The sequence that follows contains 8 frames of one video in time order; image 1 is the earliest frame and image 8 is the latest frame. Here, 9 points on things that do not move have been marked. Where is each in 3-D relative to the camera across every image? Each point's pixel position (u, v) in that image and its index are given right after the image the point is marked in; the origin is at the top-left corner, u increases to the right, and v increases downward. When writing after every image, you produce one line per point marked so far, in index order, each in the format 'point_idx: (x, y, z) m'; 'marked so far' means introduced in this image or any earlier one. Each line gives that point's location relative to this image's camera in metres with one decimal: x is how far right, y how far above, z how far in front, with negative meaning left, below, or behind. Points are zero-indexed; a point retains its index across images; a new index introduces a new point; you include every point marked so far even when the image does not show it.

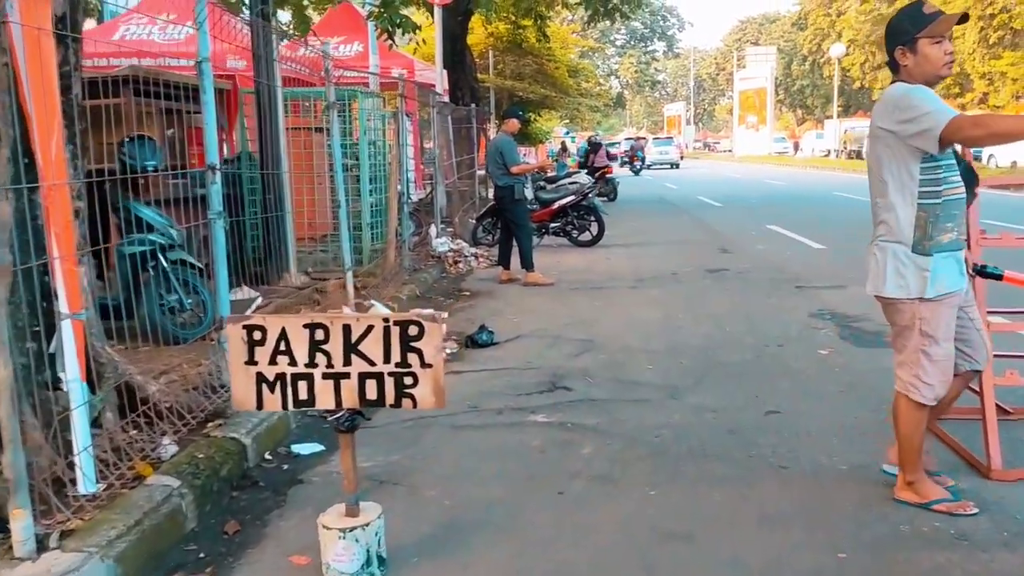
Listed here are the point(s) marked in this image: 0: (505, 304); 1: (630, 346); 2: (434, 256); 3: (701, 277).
0: (-0.1, -0.1, +8.3) m
1: (+0.8, -0.4, +6.3) m
2: (-0.9, +0.4, +10.6) m
3: (+1.8, +0.1, +9.4) m
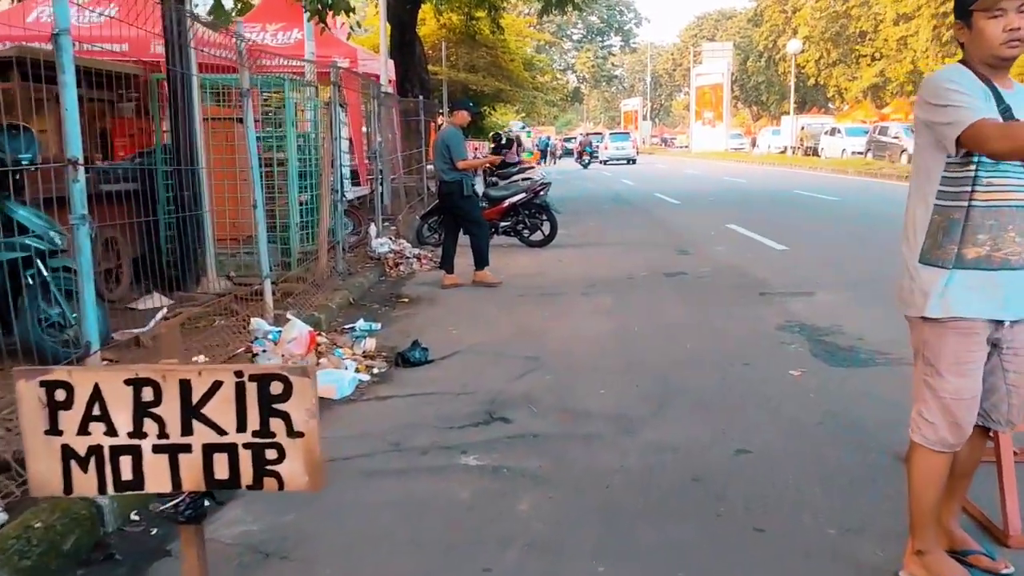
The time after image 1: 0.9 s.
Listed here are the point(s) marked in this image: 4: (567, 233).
0: (-0.5, -0.2, +7.6) m
1: (+0.4, -0.5, +5.6) m
2: (-1.4, +0.3, +9.9) m
3: (+1.3, +0.1, +8.8) m
4: (+0.7, +0.7, +13.2) m
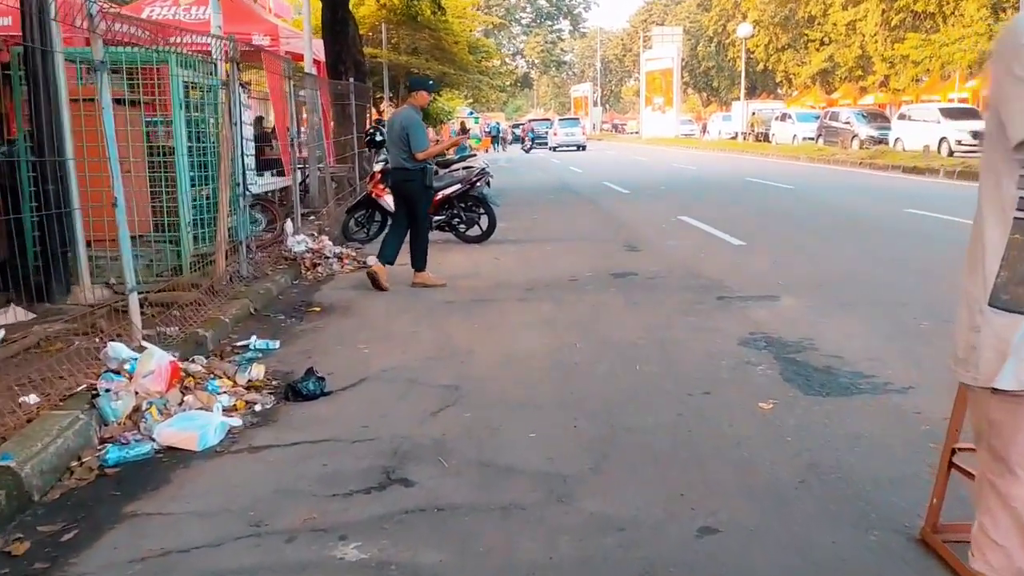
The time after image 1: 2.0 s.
0: (-1.0, -0.2, +6.6) m
1: (0.0, -0.5, +4.6) m
2: (-2.1, +0.3, +8.8) m
3: (+0.8, 0.0, +7.8) m
4: (-0.1, +0.8, +12.3) m
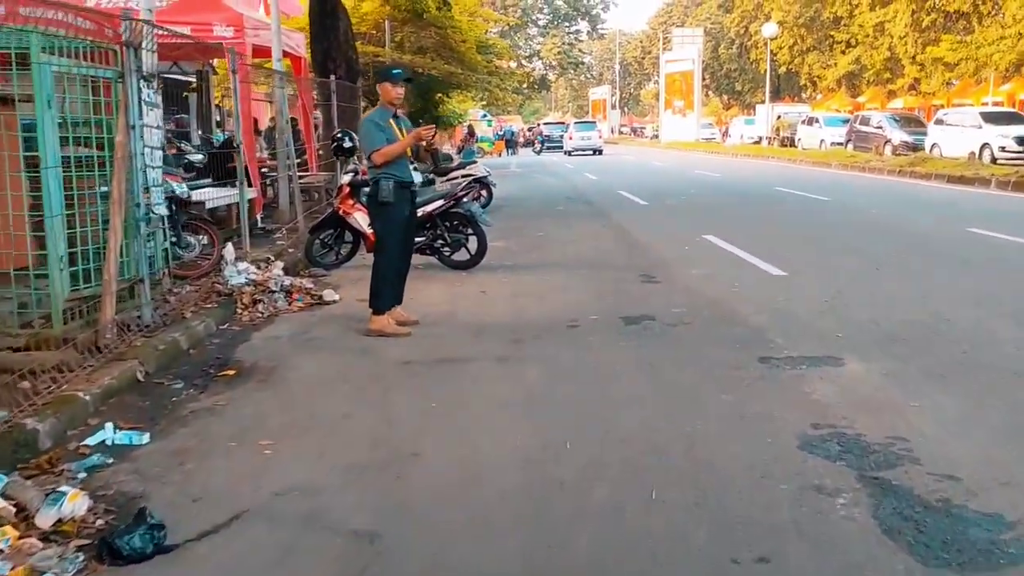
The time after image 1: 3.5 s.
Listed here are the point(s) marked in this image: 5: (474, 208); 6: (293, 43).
0: (-1.2, -0.6, +4.9) m
1: (-0.2, -0.8, +2.9) m
2: (-2.2, 0.0, +7.2) m
3: (+0.6, -0.3, +6.1) m
4: (-0.1, +0.4, +10.6) m
5: (-0.3, +0.7, +8.8) m
6: (-3.1, +3.4, +13.4) m
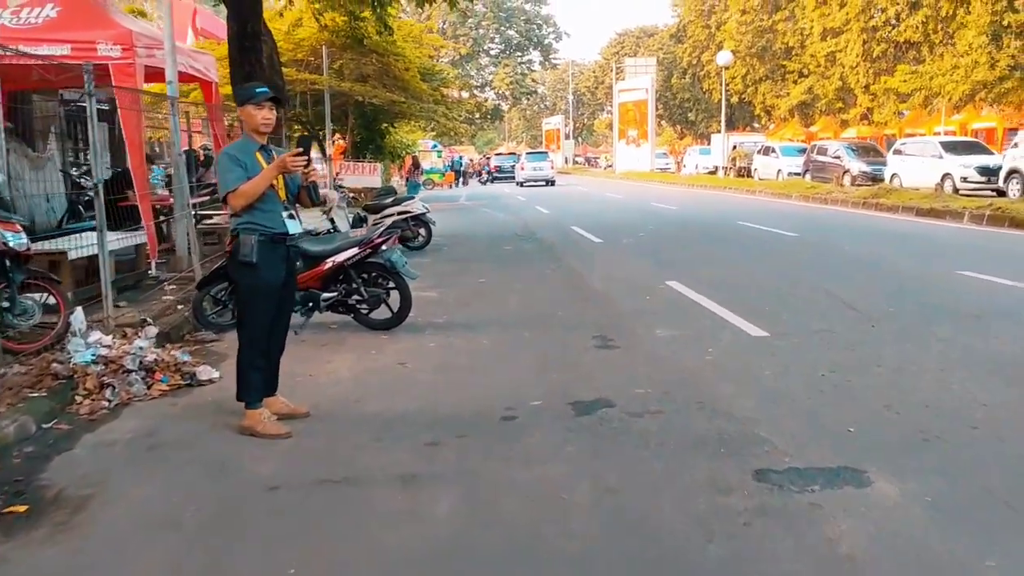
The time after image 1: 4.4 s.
0: (-1.5, -0.9, +3.3) m
1: (-0.5, -1.1, +1.4) m
2: (-2.6, -0.5, +5.6) m
3: (+0.2, -0.7, +4.7) m
4: (-0.7, -0.1, +9.1) m
5: (-0.9, +0.2, +7.4) m
6: (-3.9, +2.7, +11.9) m
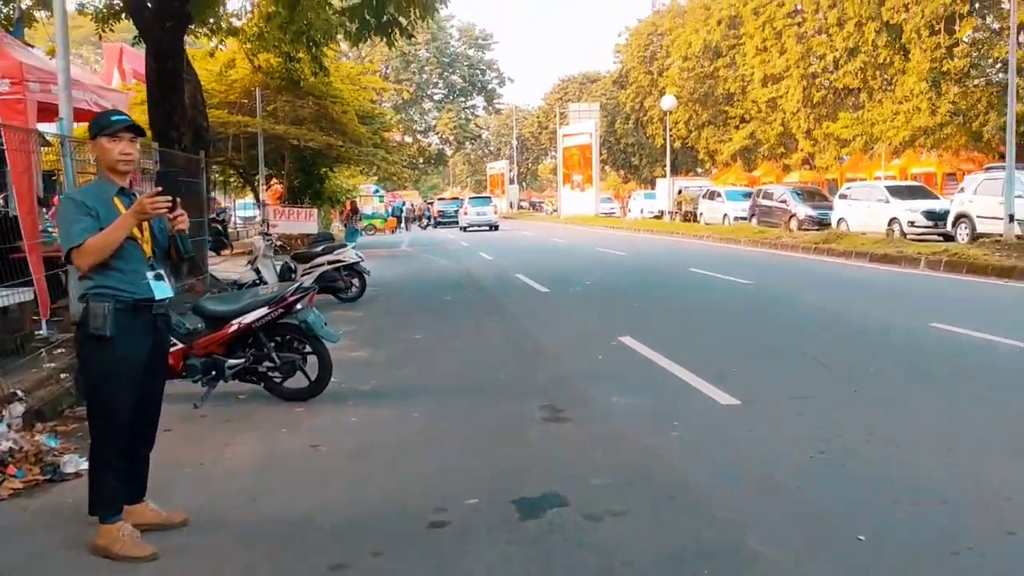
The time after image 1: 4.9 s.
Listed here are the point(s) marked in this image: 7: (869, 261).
0: (-1.7, -1.2, +2.3) m
1: (-0.5, -1.3, +0.4) m
2: (-2.9, -0.8, +4.5) m
3: (0.0, -1.0, +3.7) m
4: (-1.3, -0.6, +8.1) m
5: (-1.3, -0.2, +6.4) m
6: (-4.6, +2.1, +10.9) m
7: (+6.5, +0.5, +17.6) m
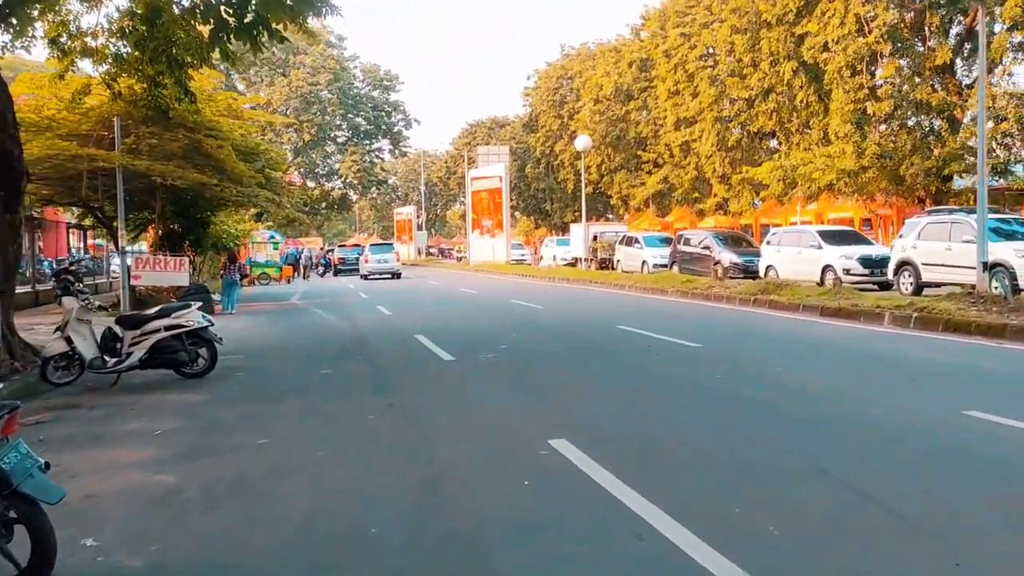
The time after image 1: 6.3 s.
0: (-1.8, -1.4, -0.6) m
1: (-0.5, -1.4, -2.3) m
2: (-3.2, -1.2, +1.5) m
3: (-0.3, -1.3, +1.0) m
4: (-1.9, -1.1, +5.3) m
5: (-1.8, -0.6, +3.6) m
6: (-5.5, +1.4, +7.9) m
7: (+4.9, -0.4, +15.5) m
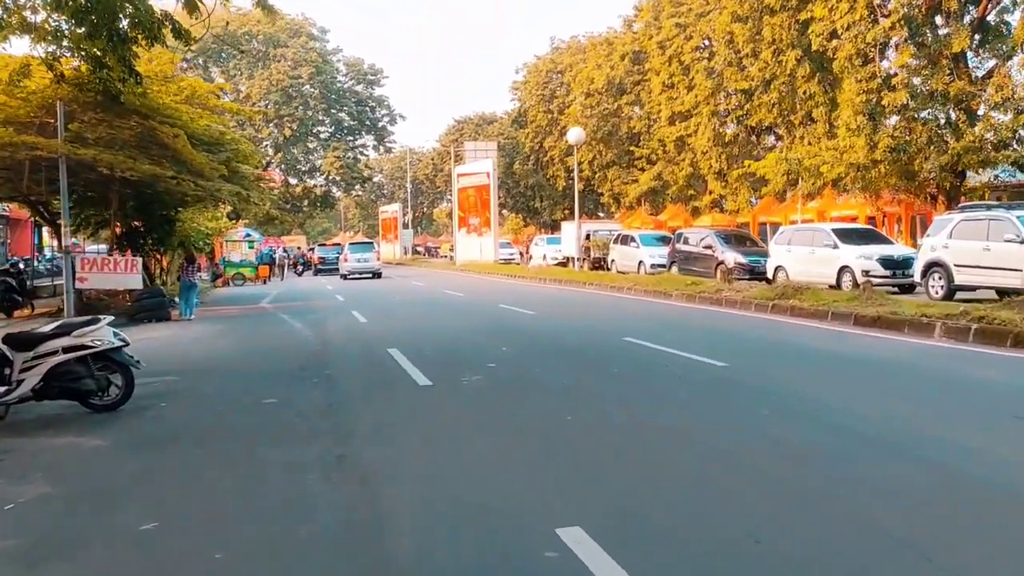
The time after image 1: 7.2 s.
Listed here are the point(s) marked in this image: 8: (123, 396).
0: (-1.8, -1.5, -2.6) m
1: (-0.4, -1.5, -4.3) m
2: (-3.2, -1.3, -0.5) m
3: (-0.3, -1.4, -0.9) m
4: (-2.0, -1.2, +3.3) m
5: (-1.8, -0.7, +1.6) m
6: (-5.5, +1.3, +5.8) m
7: (+4.8, -0.5, +13.6) m
8: (-3.3, -0.9, +8.2) m
